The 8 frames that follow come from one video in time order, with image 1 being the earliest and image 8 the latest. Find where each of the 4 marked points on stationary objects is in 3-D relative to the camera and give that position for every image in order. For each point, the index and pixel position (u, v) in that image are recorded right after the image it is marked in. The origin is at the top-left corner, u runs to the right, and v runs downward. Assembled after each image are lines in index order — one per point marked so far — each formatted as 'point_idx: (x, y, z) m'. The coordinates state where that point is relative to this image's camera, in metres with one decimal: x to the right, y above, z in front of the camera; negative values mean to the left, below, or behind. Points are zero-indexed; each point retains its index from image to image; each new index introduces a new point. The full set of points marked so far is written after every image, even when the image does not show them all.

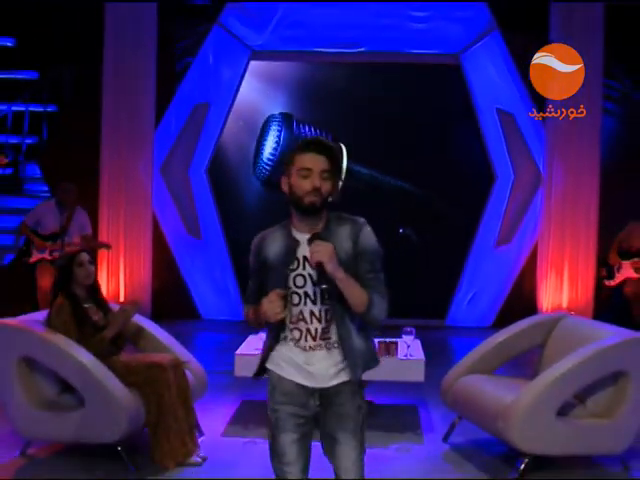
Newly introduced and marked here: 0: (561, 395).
0: (+1.3, -0.8, +3.6) m
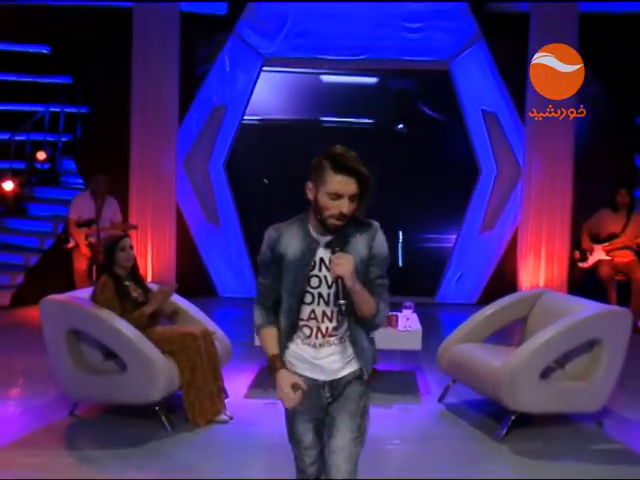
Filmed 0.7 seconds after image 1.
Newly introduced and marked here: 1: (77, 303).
0: (+1.3, -0.7, +4.1) m
1: (-1.4, -0.4, +4.1) m
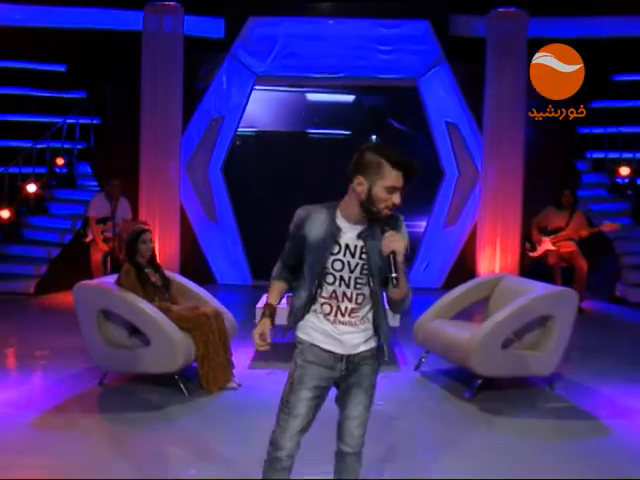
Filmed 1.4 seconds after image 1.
0: (+1.3, -0.6, +4.9) m
1: (-1.4, -0.3, +4.8) m
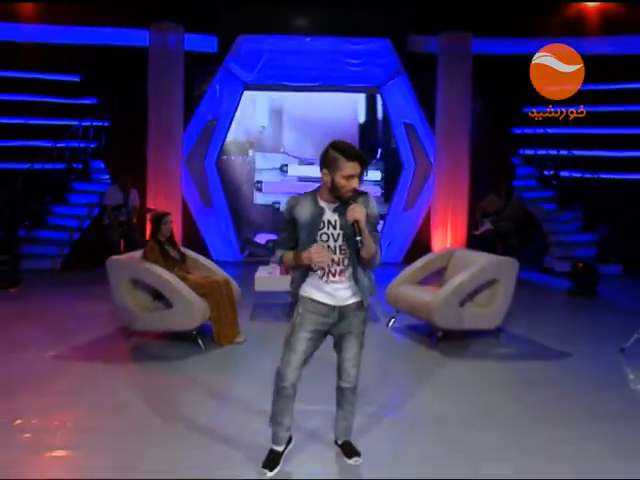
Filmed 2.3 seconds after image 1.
0: (+1.2, -0.4, +6.1) m
1: (-1.5, -0.2, +5.7) m
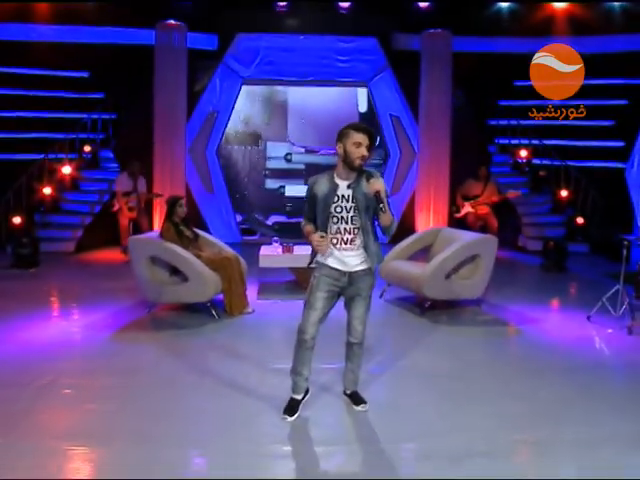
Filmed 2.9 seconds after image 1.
0: (+1.2, -0.2, +6.8) m
1: (-1.5, 0.0, +6.3) m
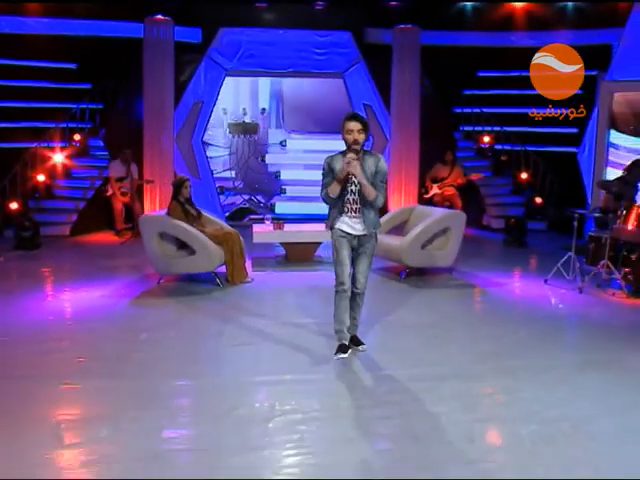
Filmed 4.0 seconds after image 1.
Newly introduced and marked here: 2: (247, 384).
0: (+1.1, 0.0, +7.7) m
1: (-1.6, +0.2, +7.1) m
2: (-0.5, -0.9, +4.6) m
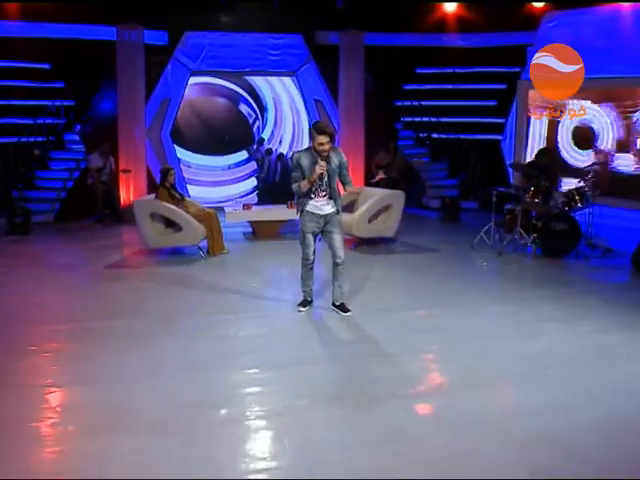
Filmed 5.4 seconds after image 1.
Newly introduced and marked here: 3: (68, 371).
0: (+0.6, +0.3, +9.3) m
1: (-2.0, +0.5, +8.4) m
2: (-0.7, -0.7, +6.0) m
3: (-1.7, -0.9, +4.9) m
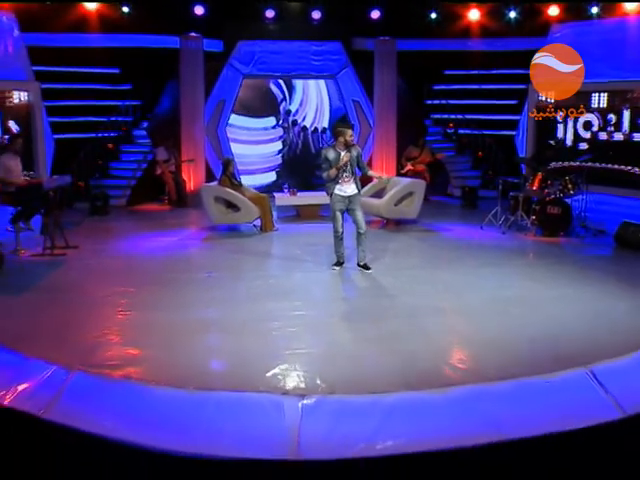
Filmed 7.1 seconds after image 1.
0: (+1.1, +0.6, +11.0) m
1: (-1.5, +0.8, +10.4) m
2: (-0.4, -0.4, +7.9) m
3: (-1.5, -0.6, +6.8) m
